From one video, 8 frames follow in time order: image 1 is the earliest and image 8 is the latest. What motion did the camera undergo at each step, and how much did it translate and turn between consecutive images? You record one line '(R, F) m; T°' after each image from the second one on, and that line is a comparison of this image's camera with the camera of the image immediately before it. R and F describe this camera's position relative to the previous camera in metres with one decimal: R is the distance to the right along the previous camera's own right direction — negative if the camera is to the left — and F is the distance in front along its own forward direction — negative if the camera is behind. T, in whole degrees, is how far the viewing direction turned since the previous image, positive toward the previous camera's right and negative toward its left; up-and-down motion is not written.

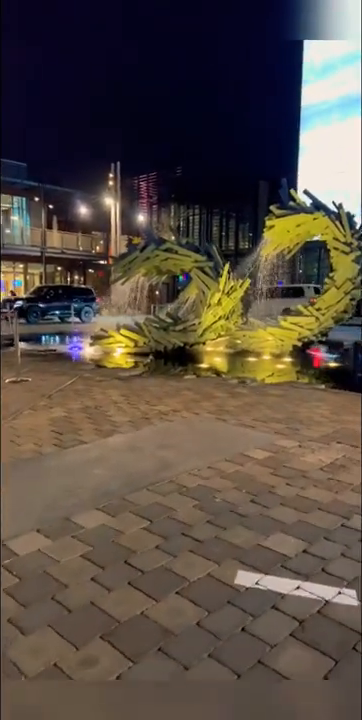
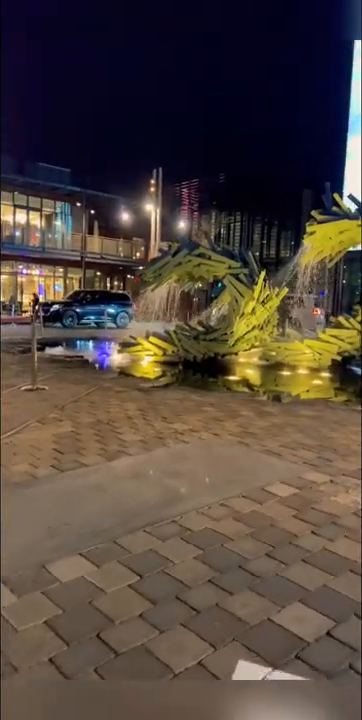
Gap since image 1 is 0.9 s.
(+0.2, +0.6) m; -4°
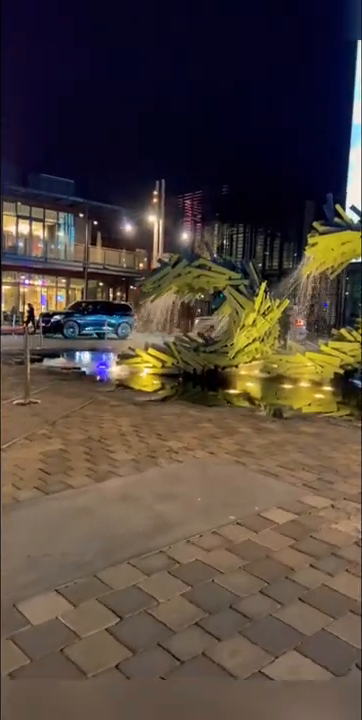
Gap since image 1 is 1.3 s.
(+0.1, +0.2) m; 0°
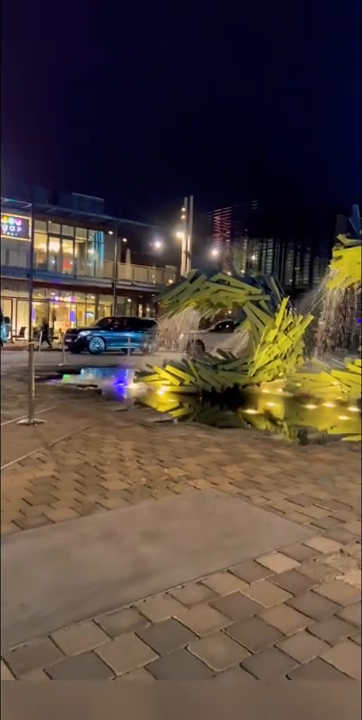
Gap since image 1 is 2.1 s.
(+0.3, +0.4) m; -4°
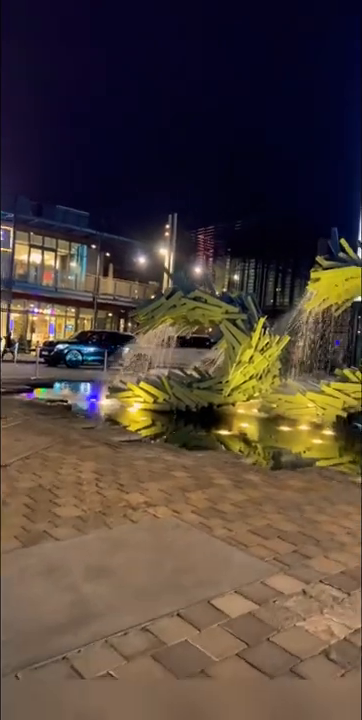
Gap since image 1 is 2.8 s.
(+0.2, +0.2) m; +2°
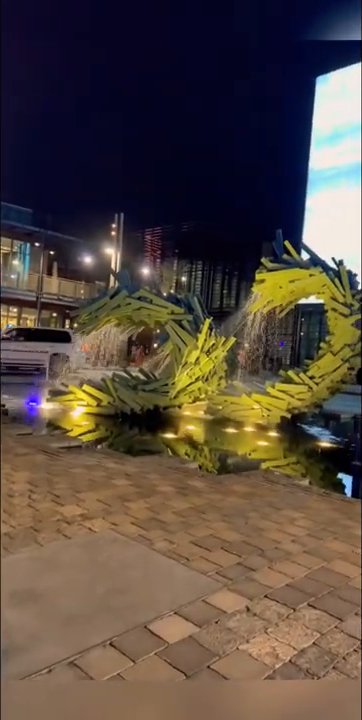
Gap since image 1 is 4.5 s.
(+0.1, +0.2) m; +6°
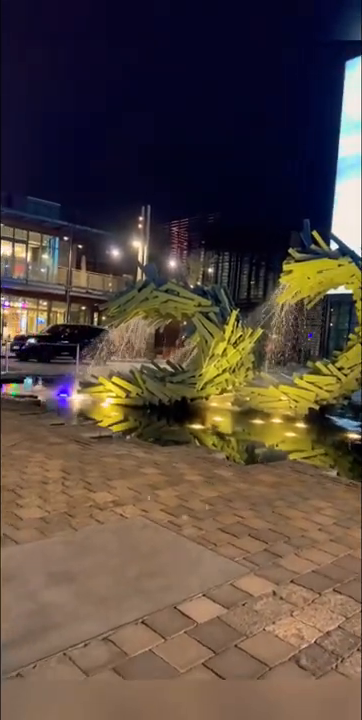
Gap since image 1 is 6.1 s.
(0.0, -0.1) m; -3°
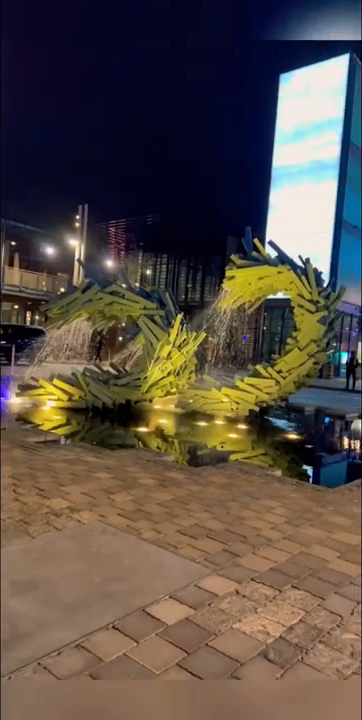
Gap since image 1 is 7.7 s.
(-0.2, 0.0) m; +7°
